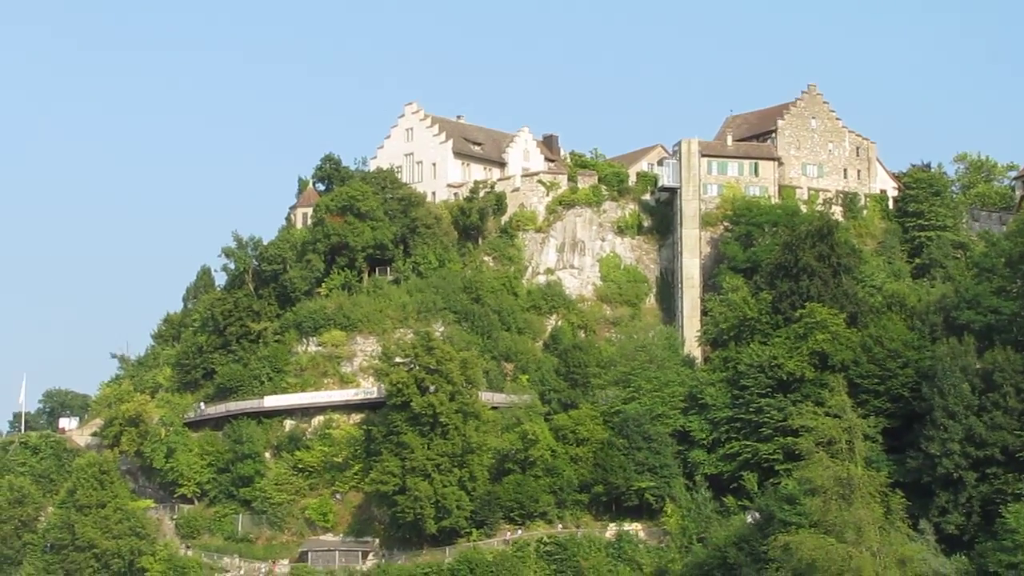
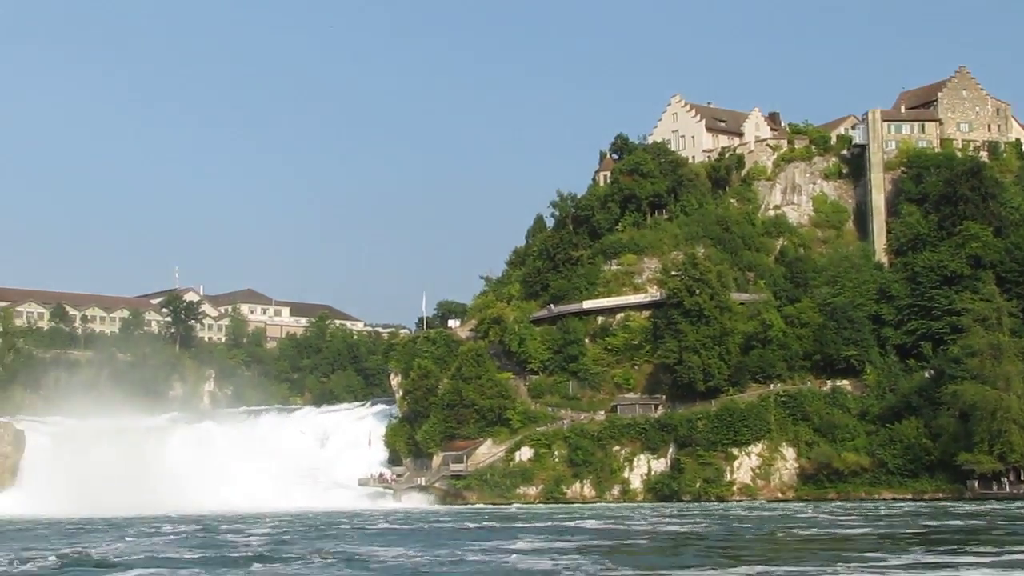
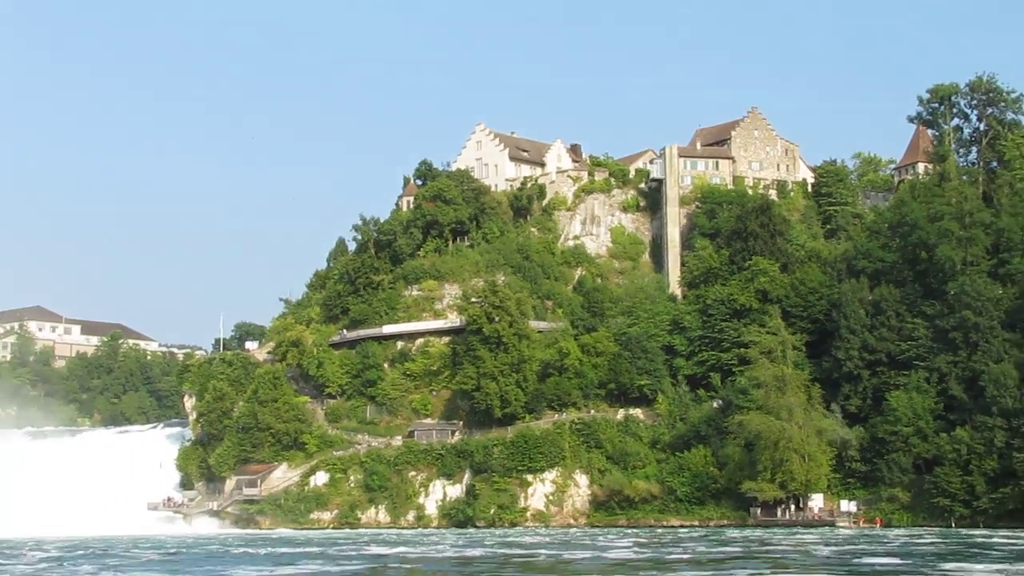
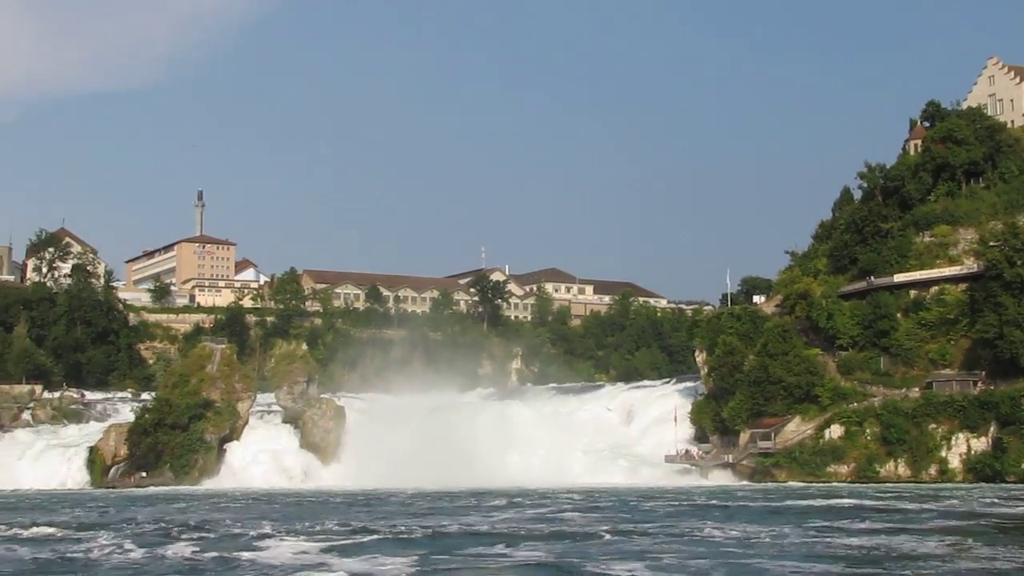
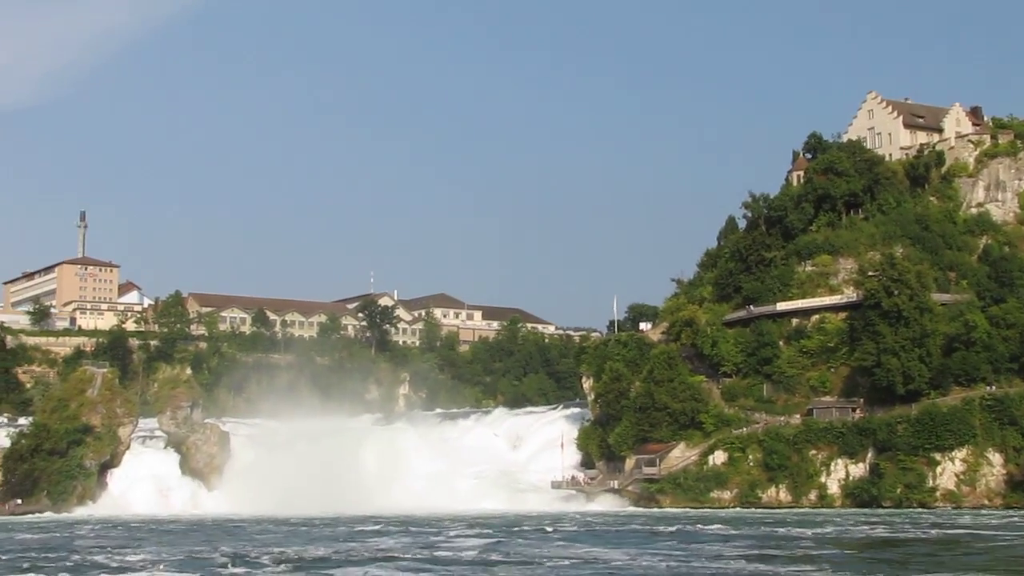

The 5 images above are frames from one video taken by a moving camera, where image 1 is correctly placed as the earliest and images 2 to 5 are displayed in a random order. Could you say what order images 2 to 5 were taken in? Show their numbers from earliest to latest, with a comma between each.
3, 2, 5, 4
